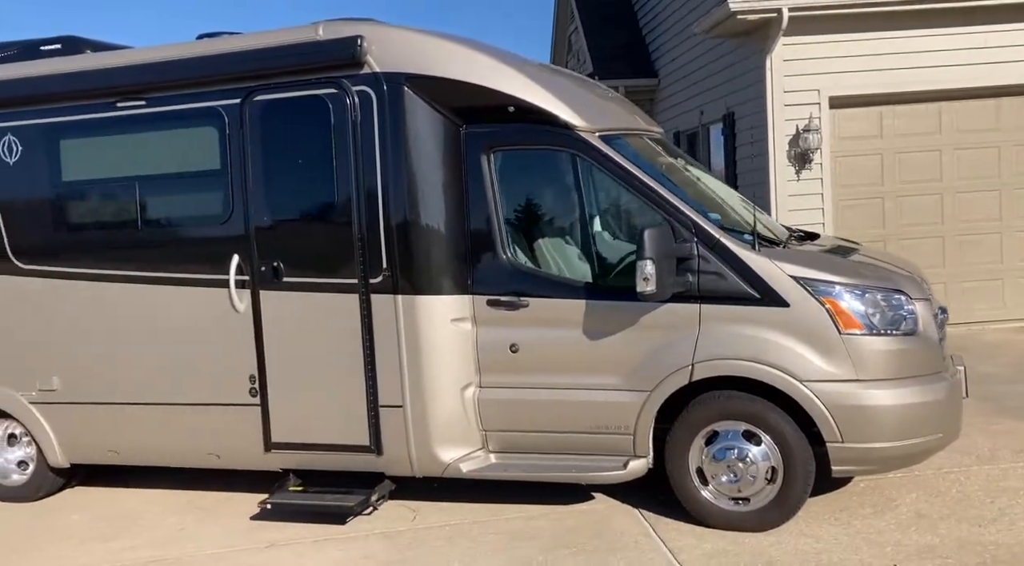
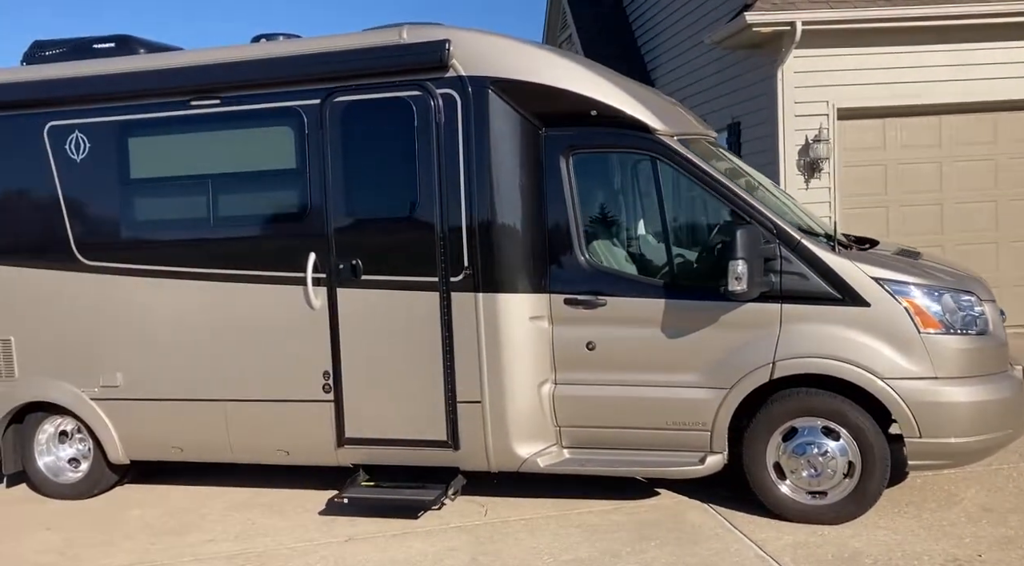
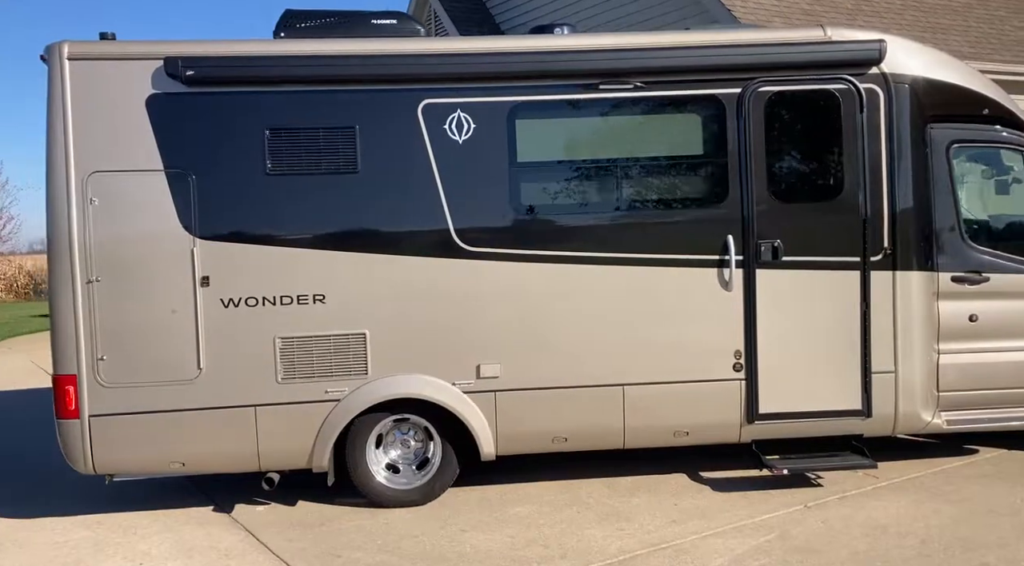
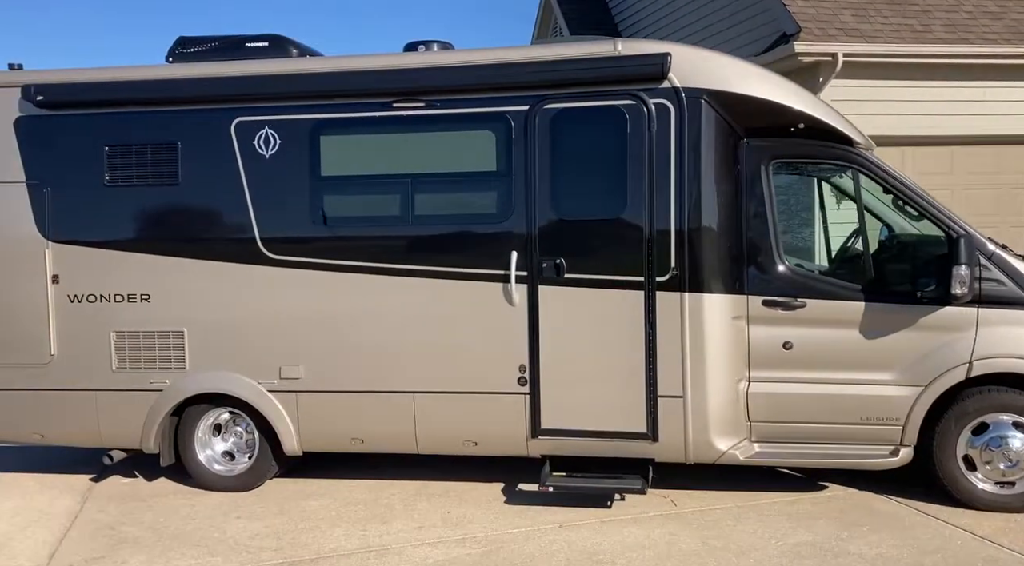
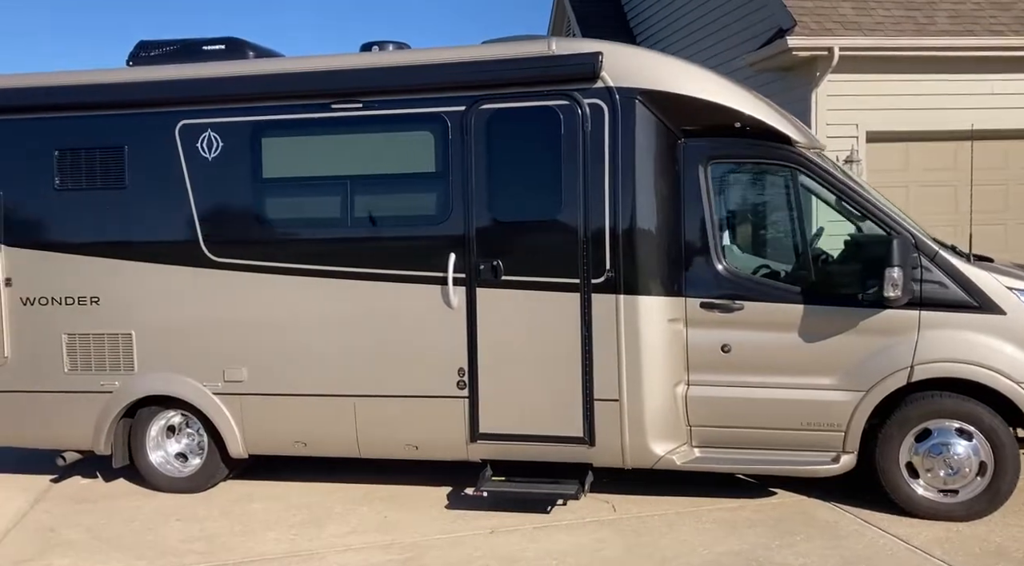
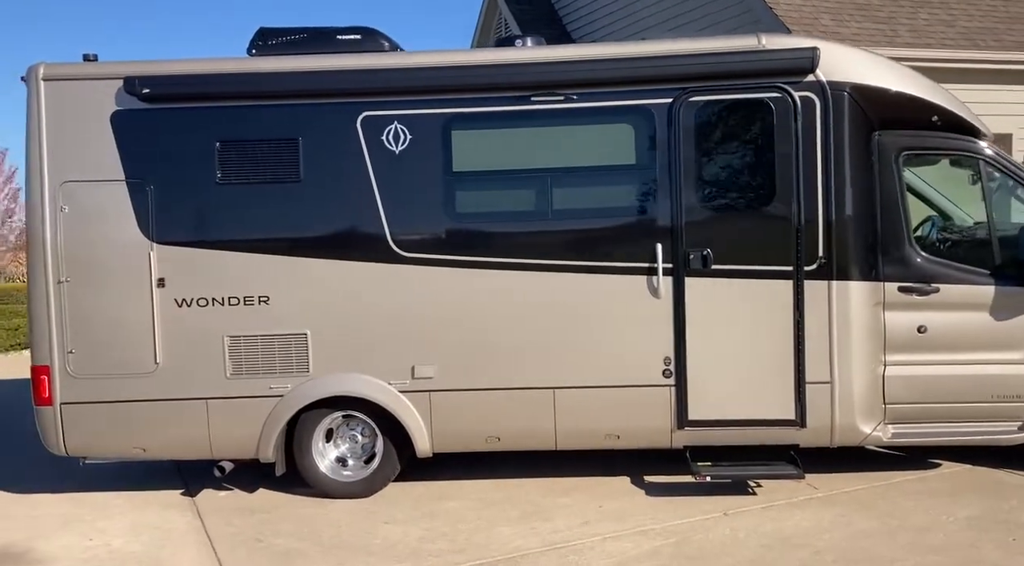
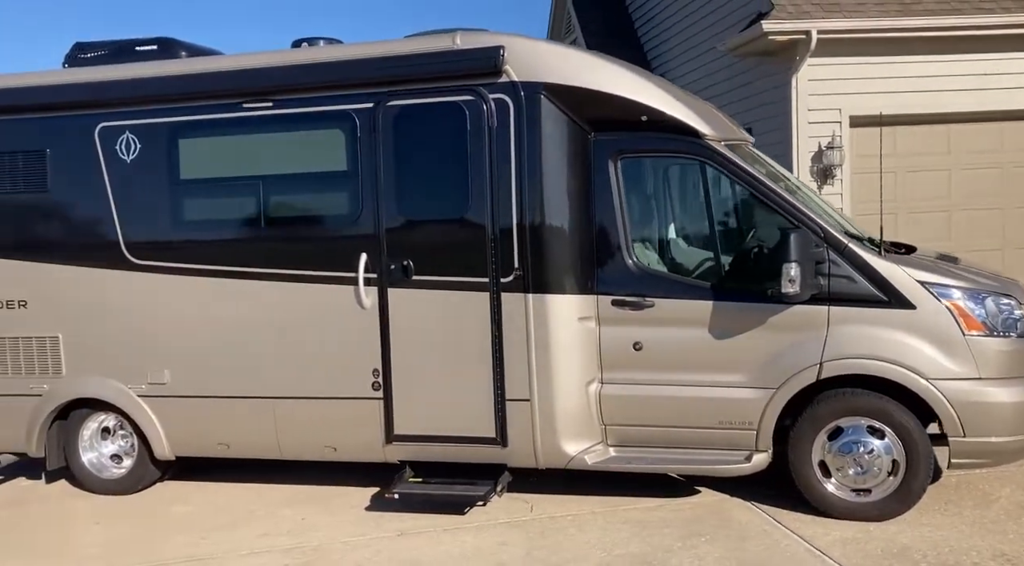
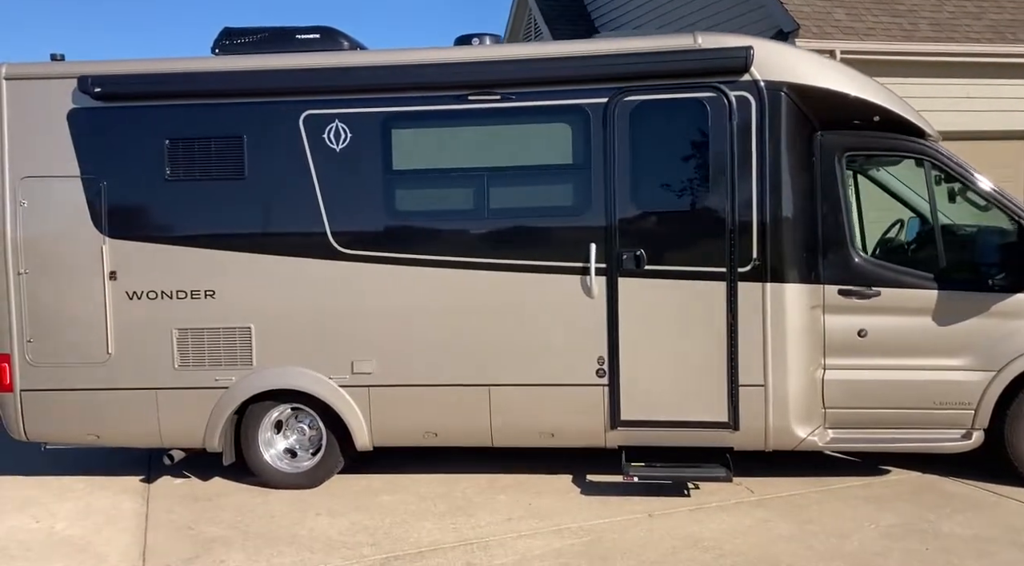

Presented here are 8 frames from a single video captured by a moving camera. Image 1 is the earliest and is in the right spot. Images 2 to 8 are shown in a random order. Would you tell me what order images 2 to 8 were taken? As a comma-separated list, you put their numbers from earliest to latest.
2, 7, 5, 4, 8, 6, 3
